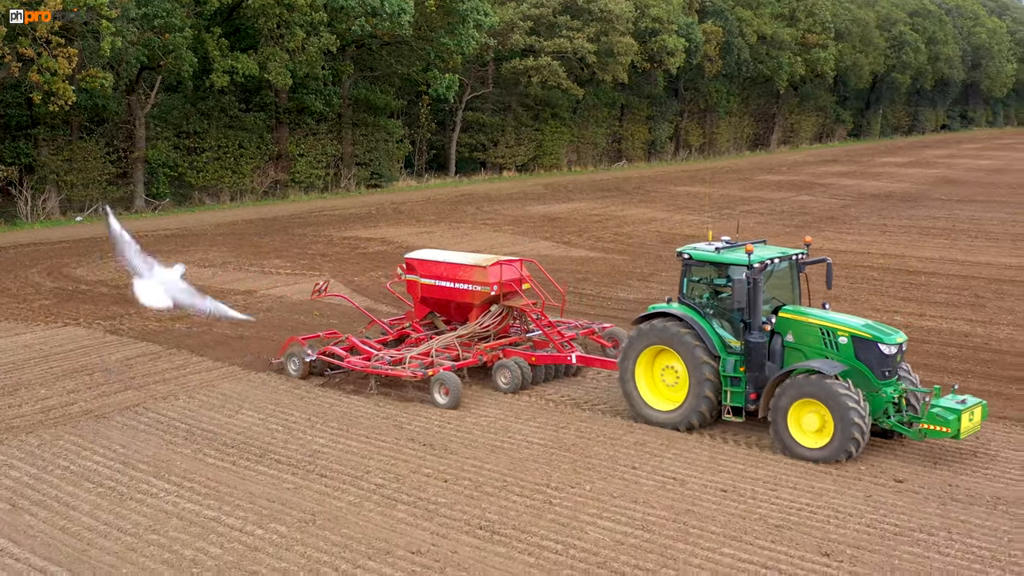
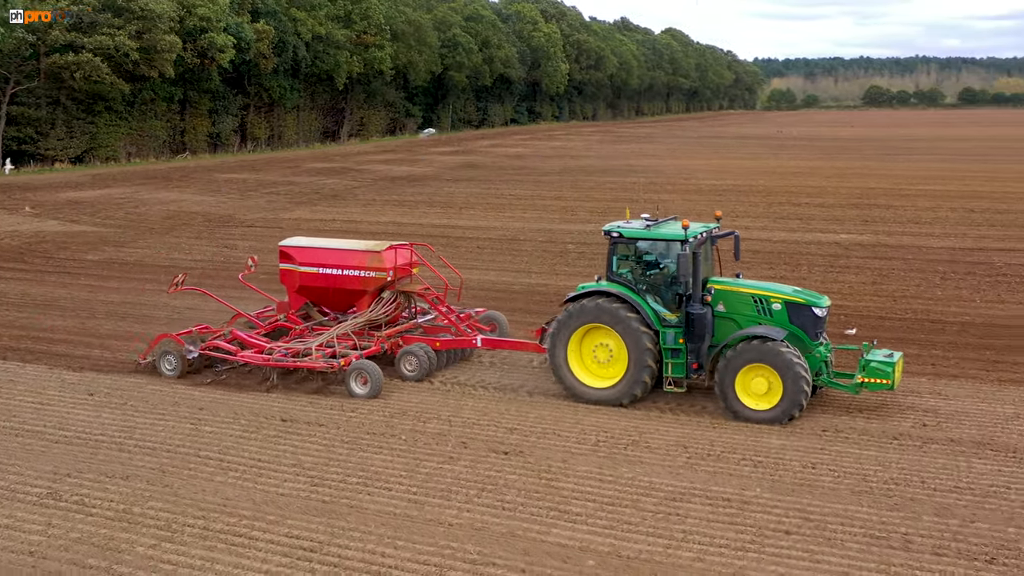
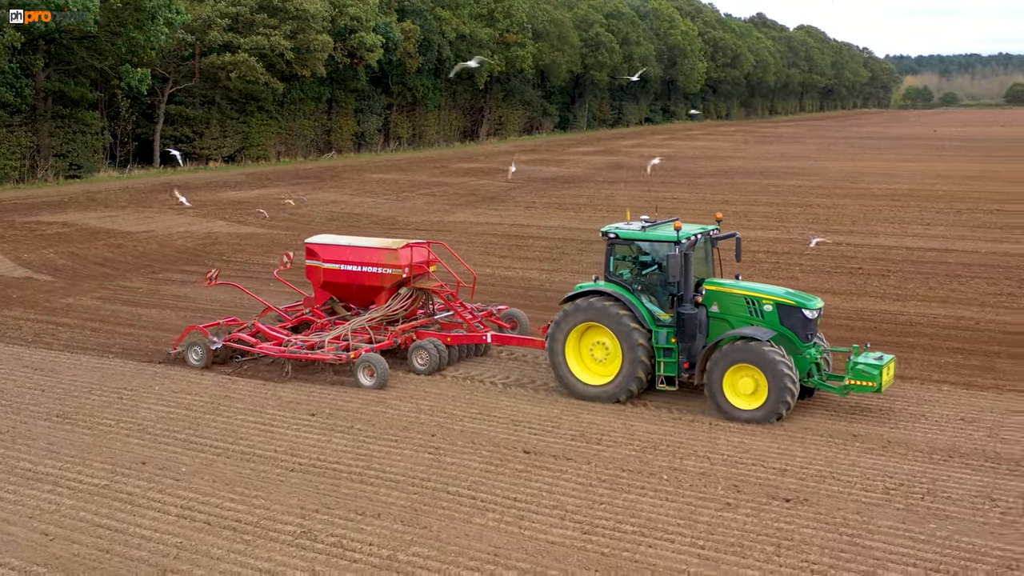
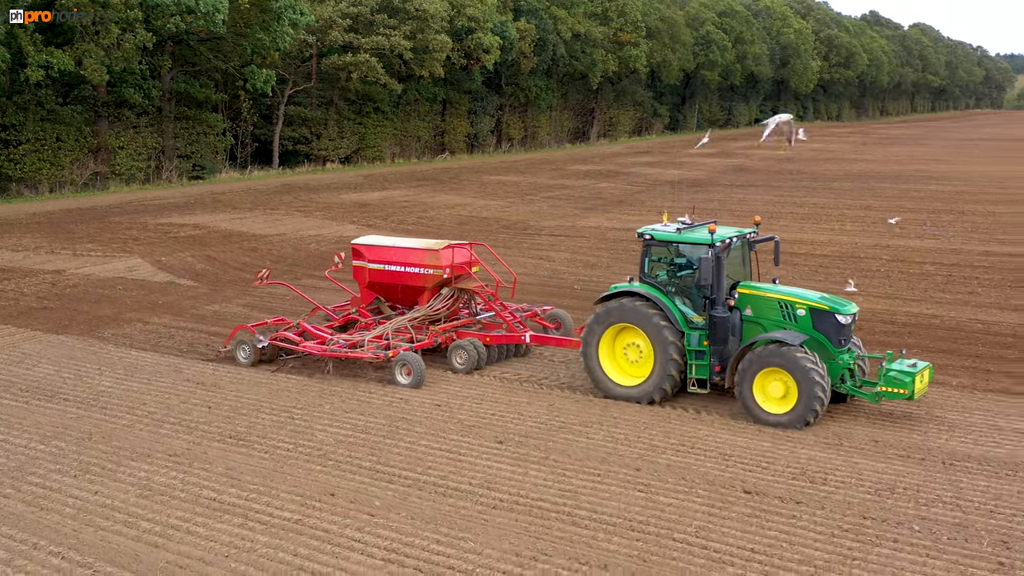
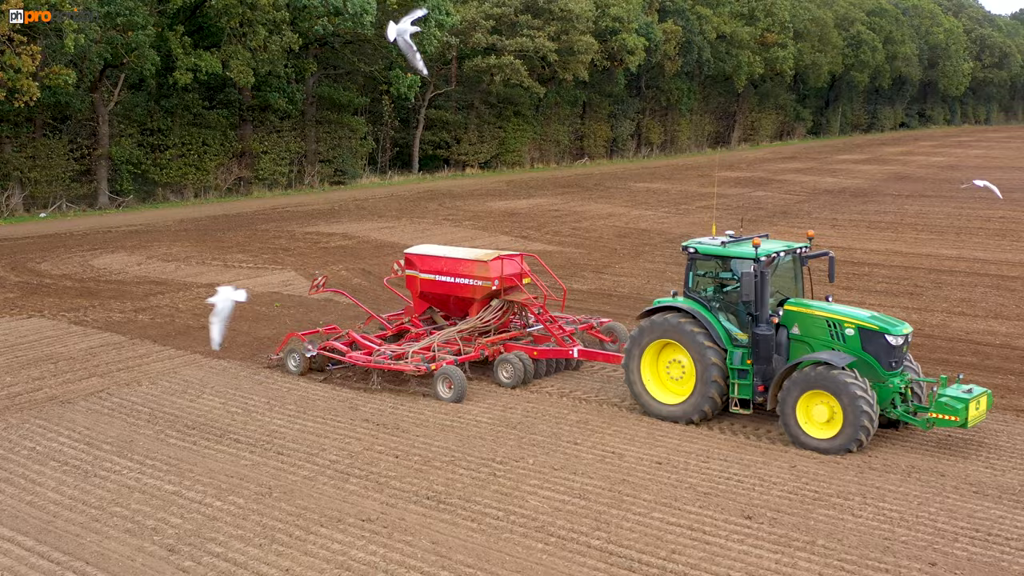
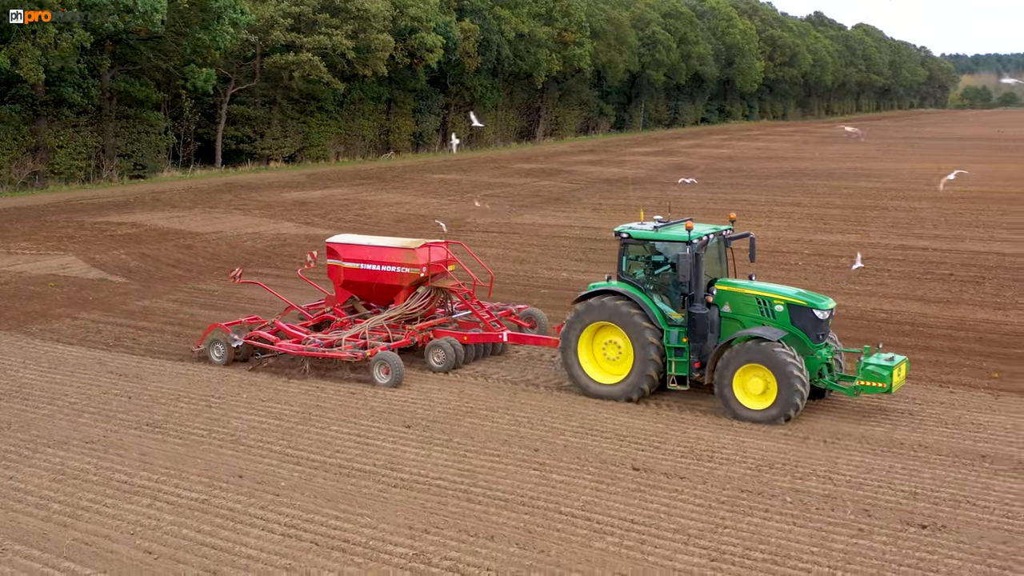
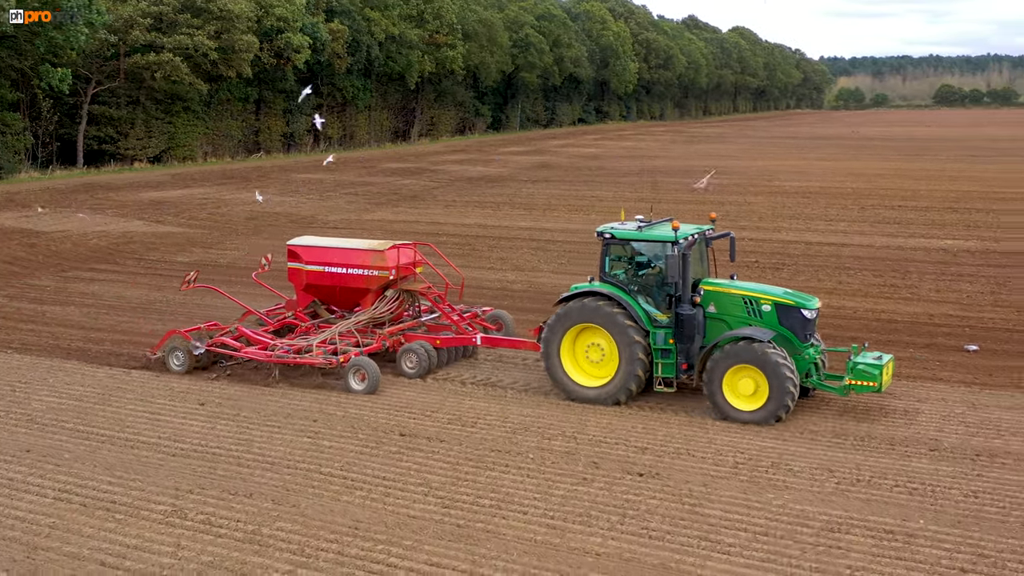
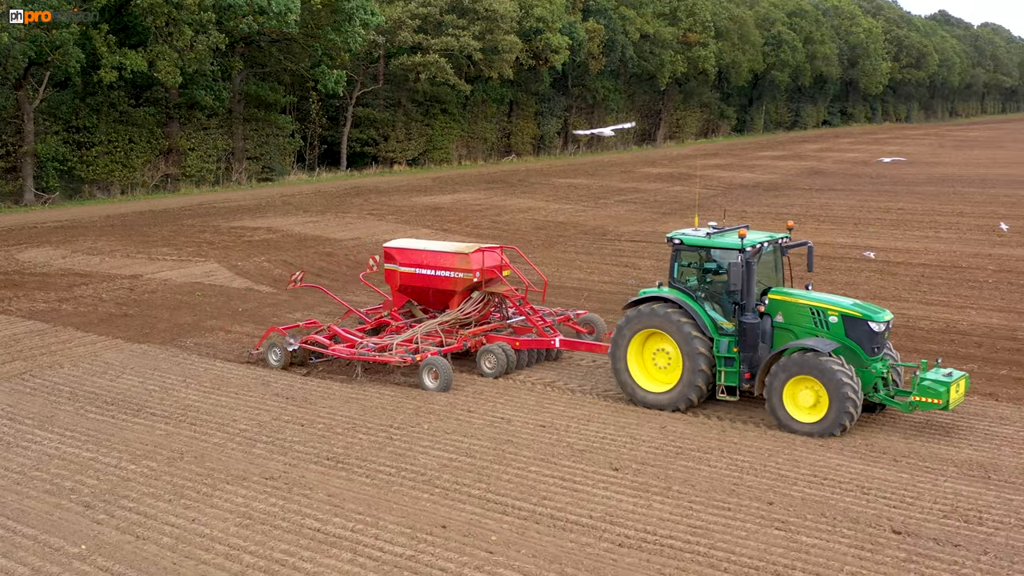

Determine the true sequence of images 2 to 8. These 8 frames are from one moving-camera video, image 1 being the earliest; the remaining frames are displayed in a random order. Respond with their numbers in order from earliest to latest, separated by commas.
5, 8, 4, 6, 3, 7, 2
